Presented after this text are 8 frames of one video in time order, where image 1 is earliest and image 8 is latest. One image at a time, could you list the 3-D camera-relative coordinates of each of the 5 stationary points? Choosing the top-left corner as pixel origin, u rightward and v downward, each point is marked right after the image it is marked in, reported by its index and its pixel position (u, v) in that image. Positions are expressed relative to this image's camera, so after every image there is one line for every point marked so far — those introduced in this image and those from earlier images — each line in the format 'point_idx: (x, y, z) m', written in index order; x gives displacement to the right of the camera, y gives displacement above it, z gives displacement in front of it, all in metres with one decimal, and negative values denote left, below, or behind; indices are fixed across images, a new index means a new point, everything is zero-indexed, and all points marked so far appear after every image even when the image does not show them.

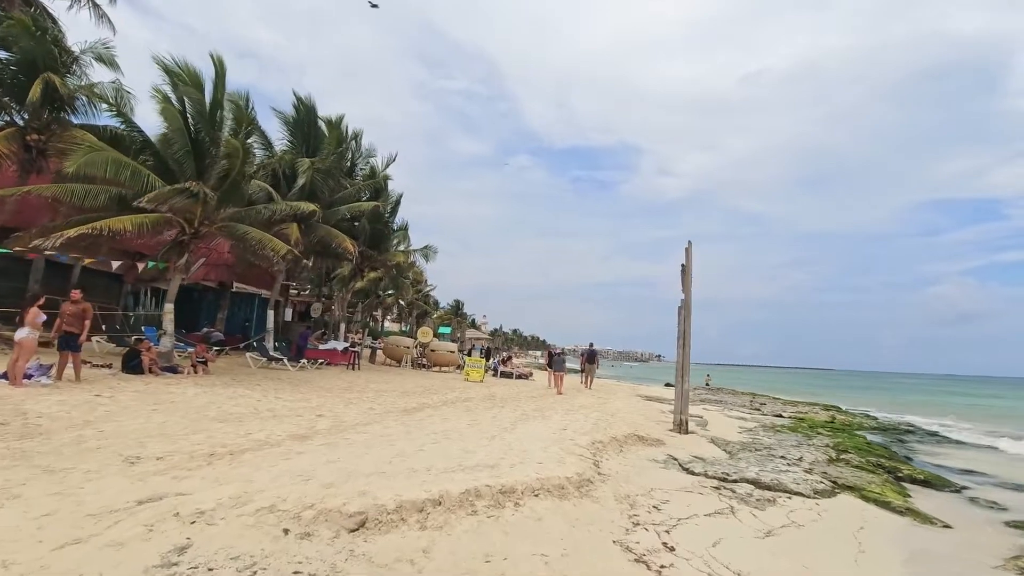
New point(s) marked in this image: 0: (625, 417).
0: (+2.7, -3.1, +13.1) m
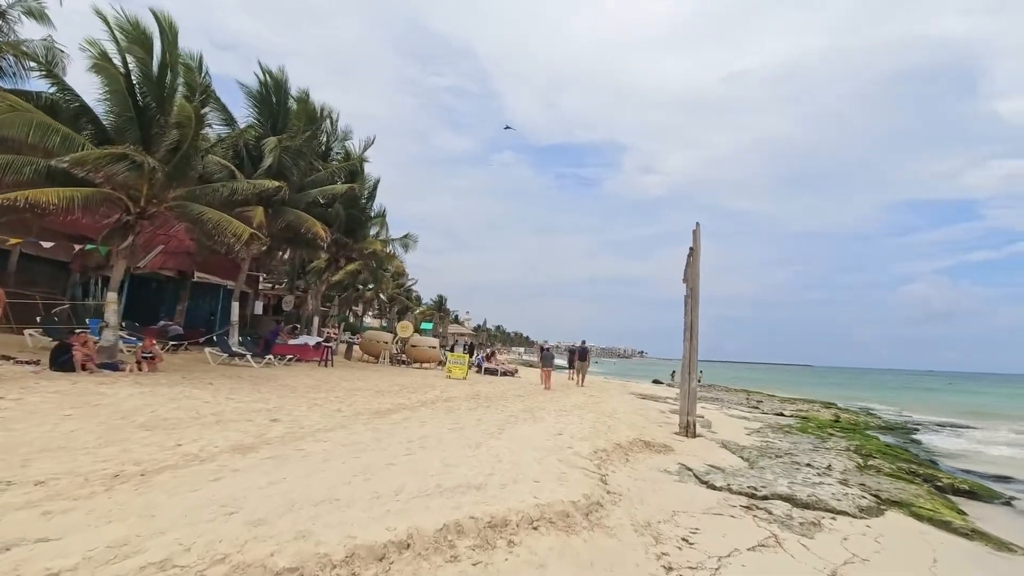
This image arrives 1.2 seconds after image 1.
0: (+2.4, -2.8, +11.9) m
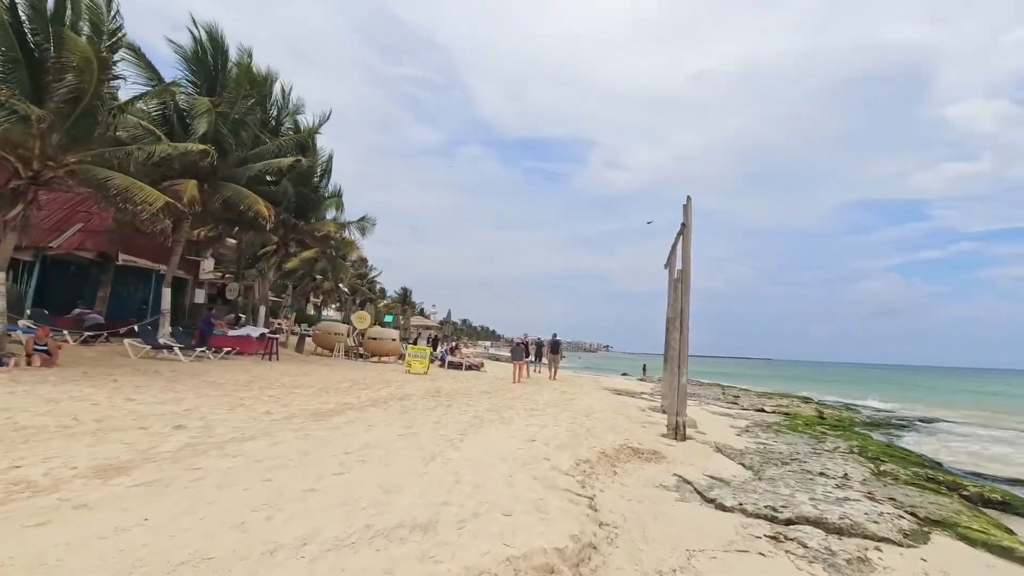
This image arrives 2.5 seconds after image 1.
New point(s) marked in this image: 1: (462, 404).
0: (+1.7, -2.5, +10.5) m
1: (-1.0, -2.4, +11.3) m
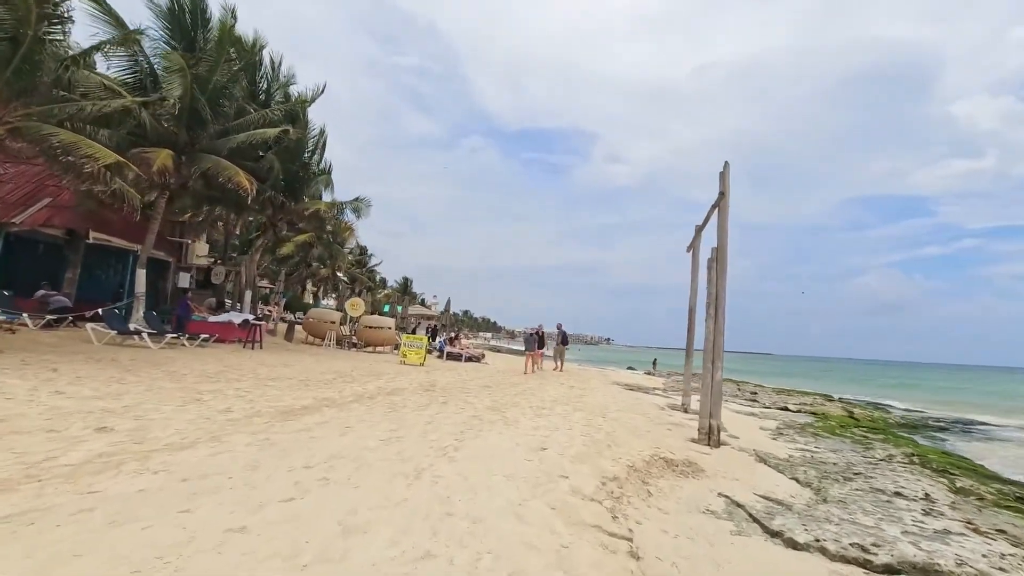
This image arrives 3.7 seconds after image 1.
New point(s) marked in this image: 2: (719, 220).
0: (+1.8, -2.2, +9.1) m
1: (-0.9, -2.0, +9.9) m
2: (+3.1, +1.0, +8.4) m
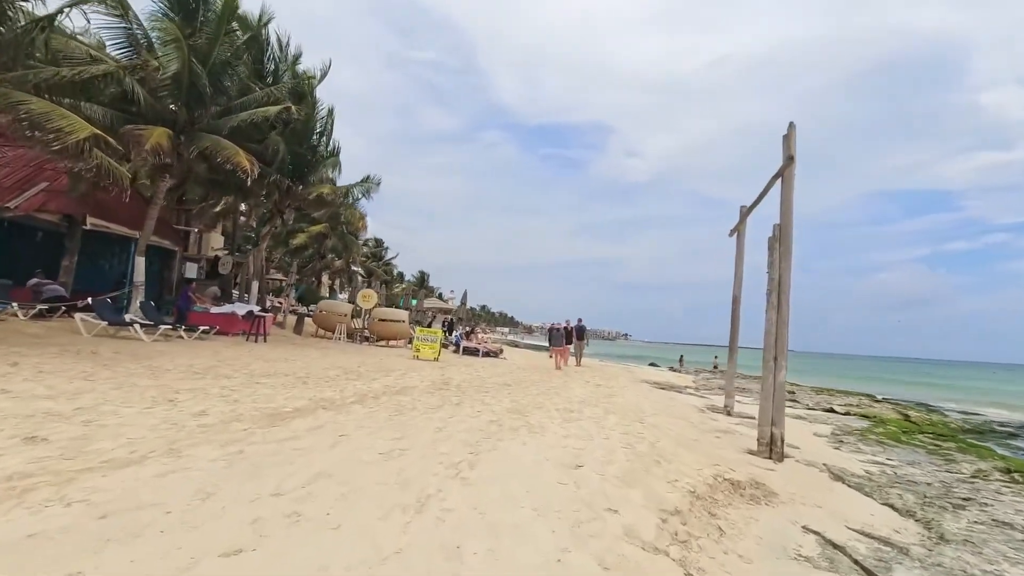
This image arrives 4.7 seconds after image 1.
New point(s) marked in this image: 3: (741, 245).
0: (+2.2, -2.0, +7.9) m
1: (-0.6, -1.8, +8.8) m
2: (+3.5, +1.2, +7.1) m
3: (+4.4, +0.8, +10.7) m
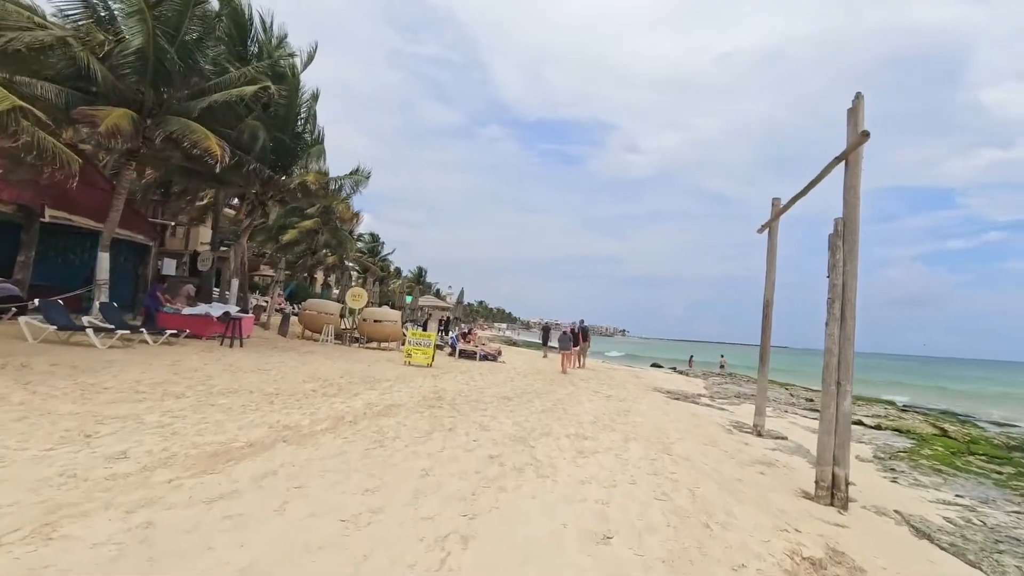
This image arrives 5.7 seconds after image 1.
0: (+2.2, -2.0, +6.6) m
1: (-0.5, -1.8, +7.5) m
2: (+3.5, +1.1, +5.8) m
3: (+4.4, +0.8, +9.4) m
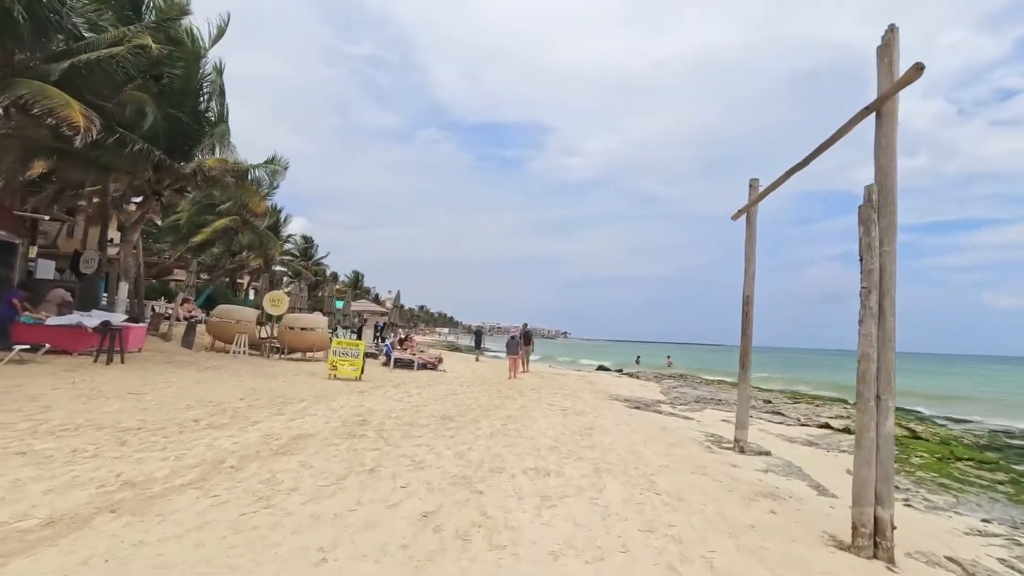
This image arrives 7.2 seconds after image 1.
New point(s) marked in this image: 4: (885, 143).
0: (+1.7, -1.9, +5.2) m
1: (-1.2, -1.8, +5.8) m
2: (+3.0, +1.3, +4.5) m
3: (+3.6, +0.9, +8.2) m
4: (+3.0, +1.2, +4.5) m
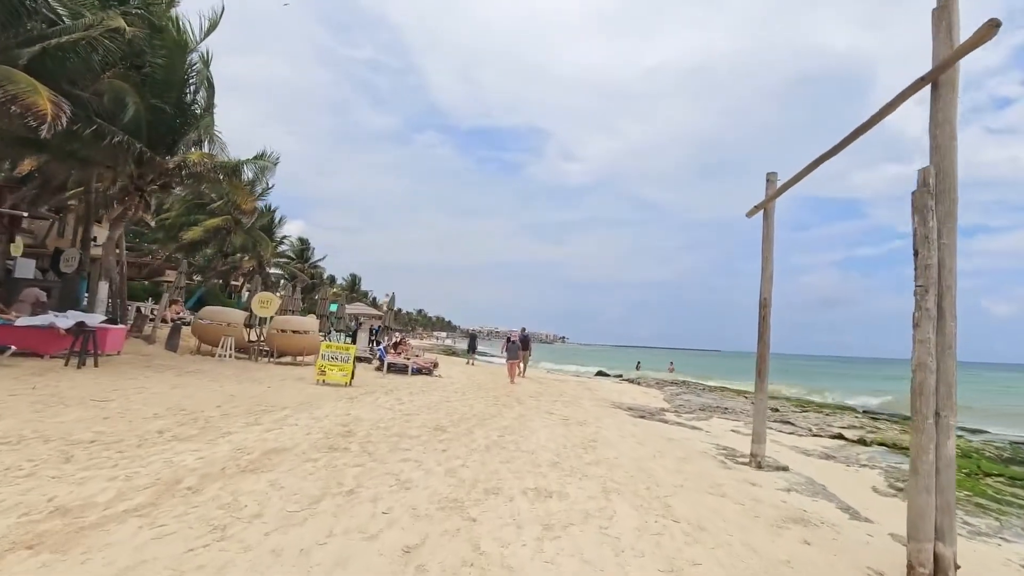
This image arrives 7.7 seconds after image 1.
0: (+1.6, -1.9, +4.6) m
1: (-1.2, -1.8, +5.1) m
2: (+3.0, +1.3, +3.9) m
3: (+3.5, +0.8, +7.6) m
4: (+3.0, +1.2, +3.9) m
